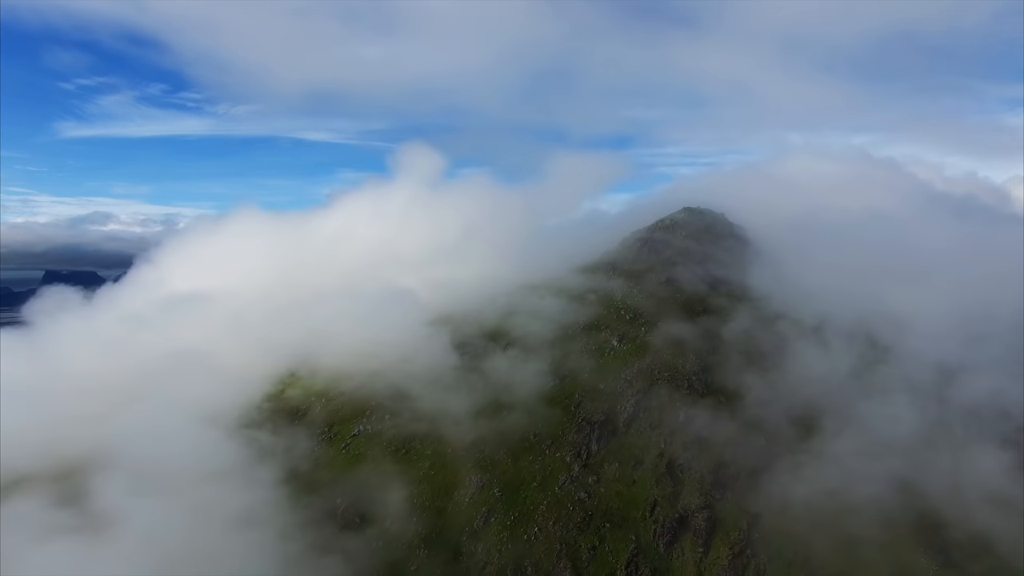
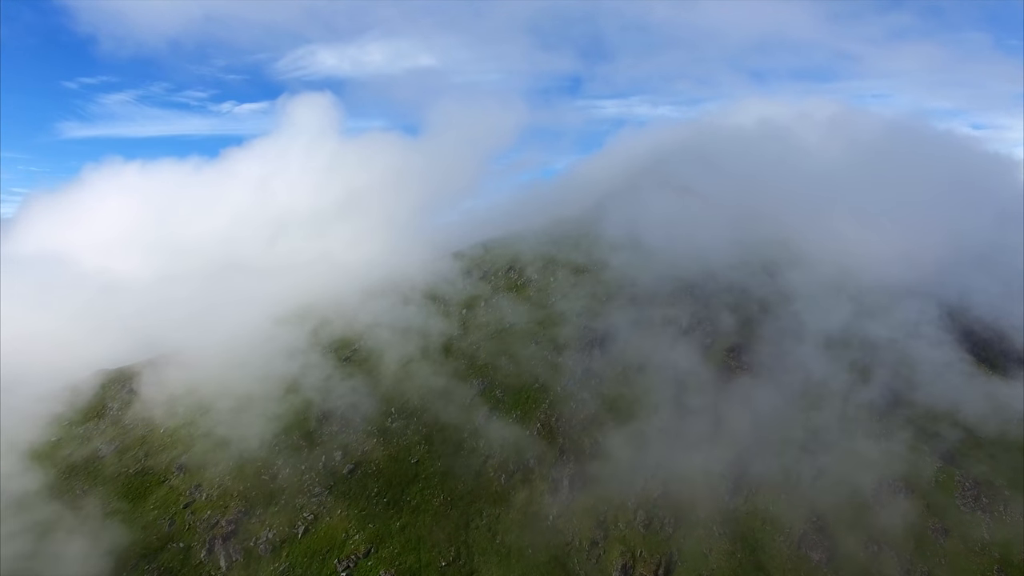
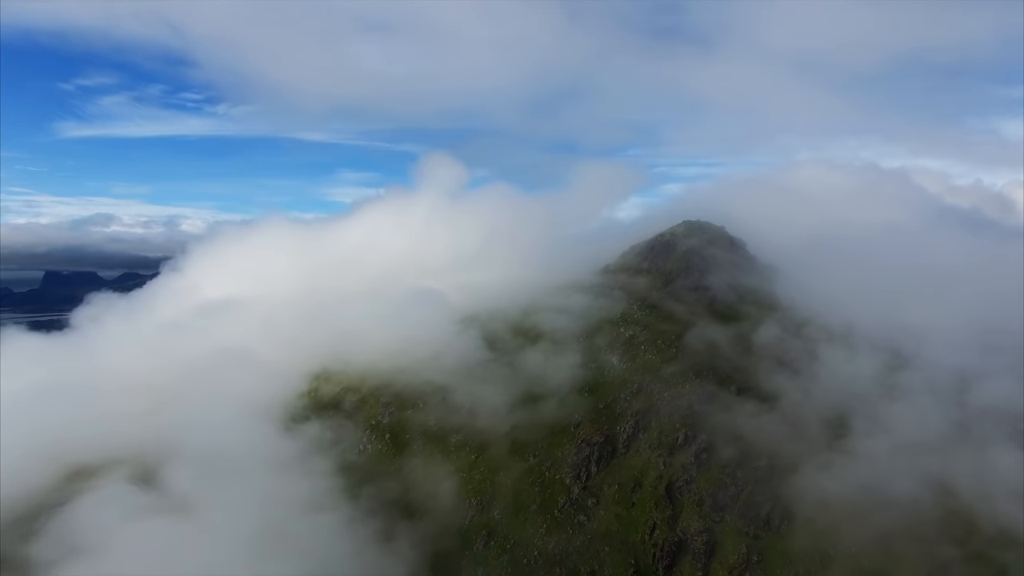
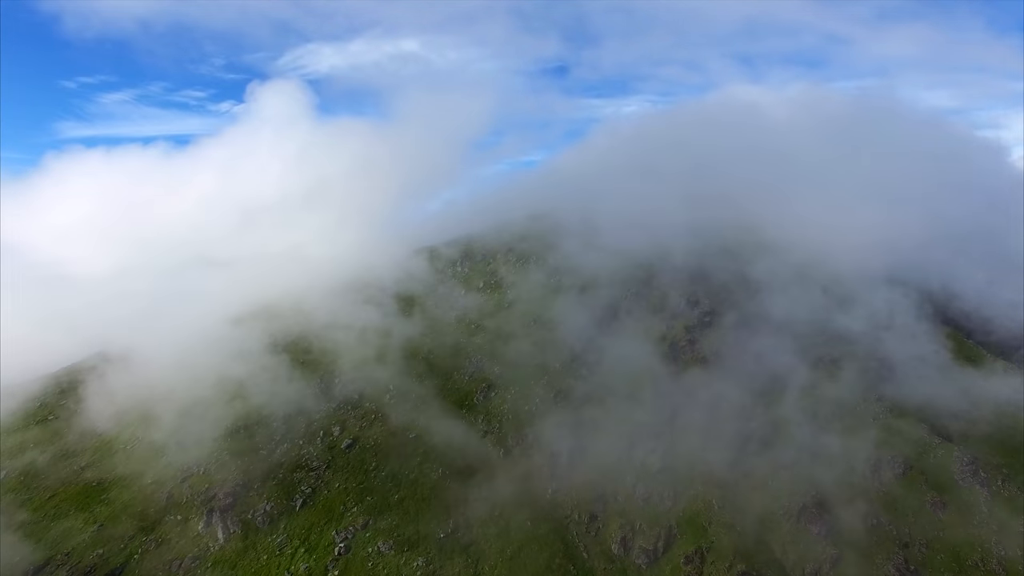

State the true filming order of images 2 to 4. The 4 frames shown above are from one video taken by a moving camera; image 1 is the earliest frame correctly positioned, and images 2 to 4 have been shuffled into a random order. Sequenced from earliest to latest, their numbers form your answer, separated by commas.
3, 4, 2
